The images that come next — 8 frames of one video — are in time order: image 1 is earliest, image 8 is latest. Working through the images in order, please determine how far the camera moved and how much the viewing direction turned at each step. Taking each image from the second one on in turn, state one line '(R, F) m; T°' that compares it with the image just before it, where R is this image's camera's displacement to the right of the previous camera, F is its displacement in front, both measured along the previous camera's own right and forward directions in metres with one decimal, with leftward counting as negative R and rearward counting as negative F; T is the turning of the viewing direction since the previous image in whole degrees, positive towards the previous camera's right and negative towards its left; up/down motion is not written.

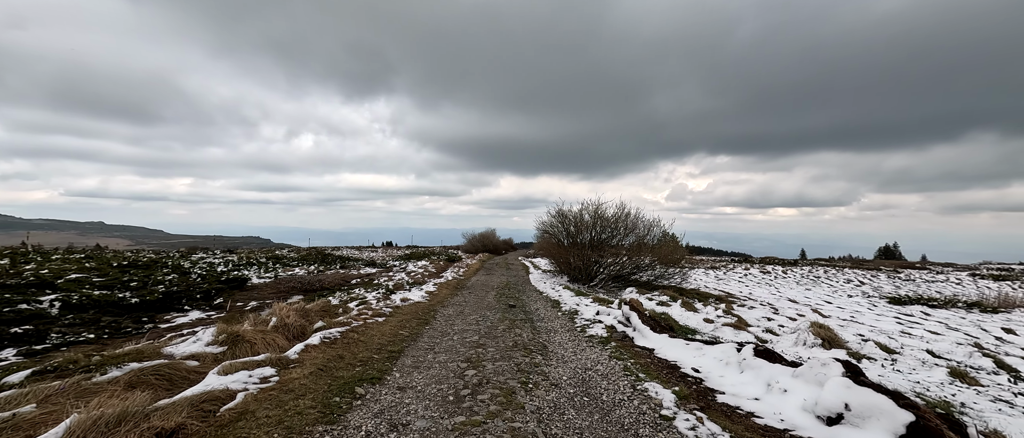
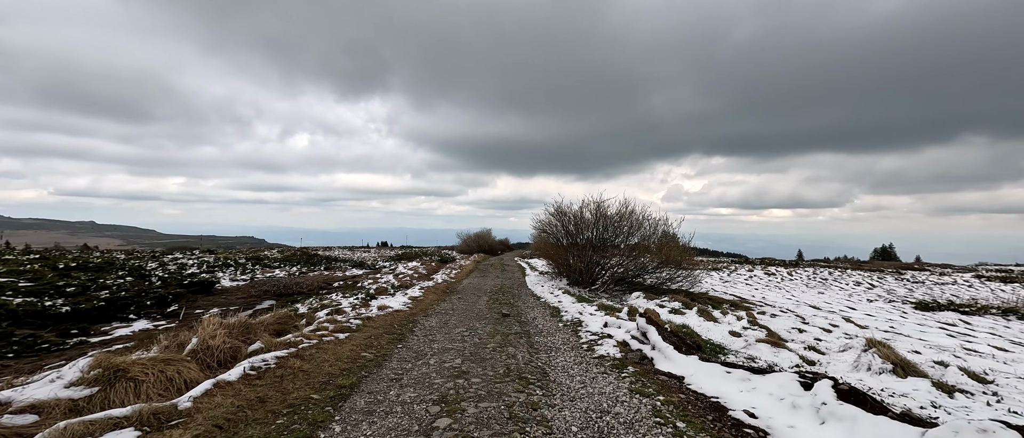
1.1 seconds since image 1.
(+0.1, +1.9) m; +1°
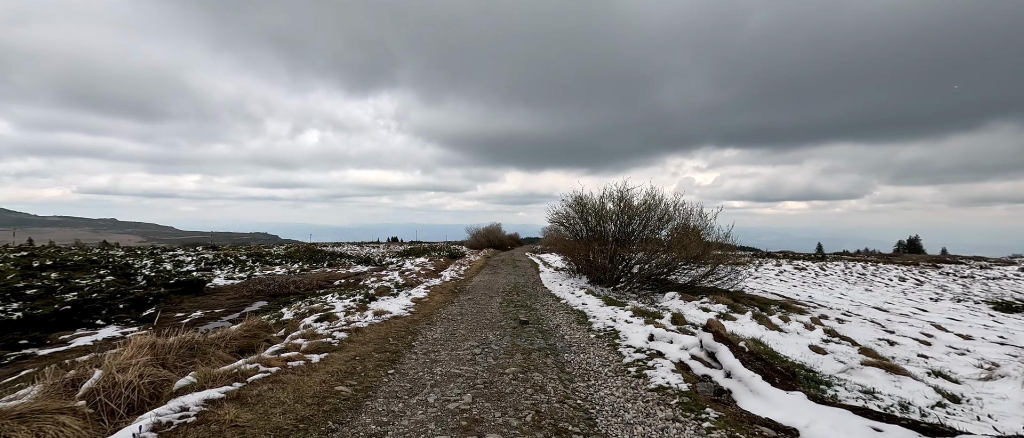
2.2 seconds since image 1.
(-0.2, +2.1) m; -1°
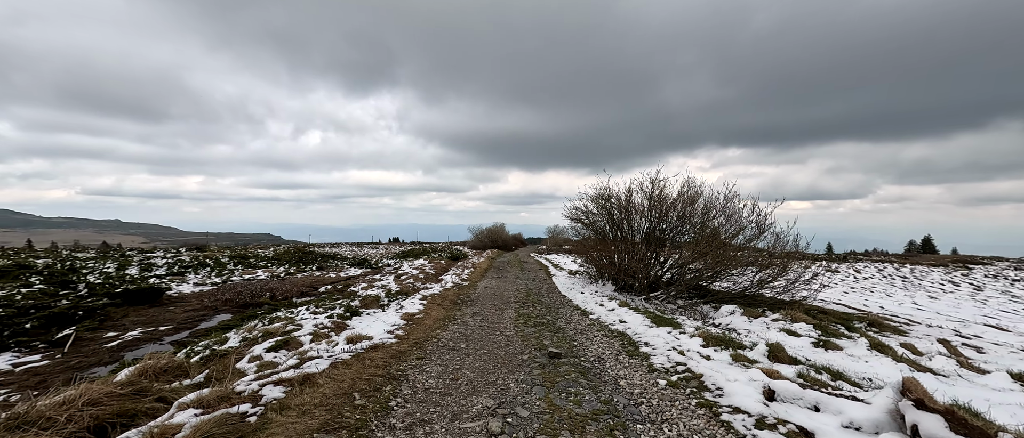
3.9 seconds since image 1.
(-0.4, +3.2) m; 0°
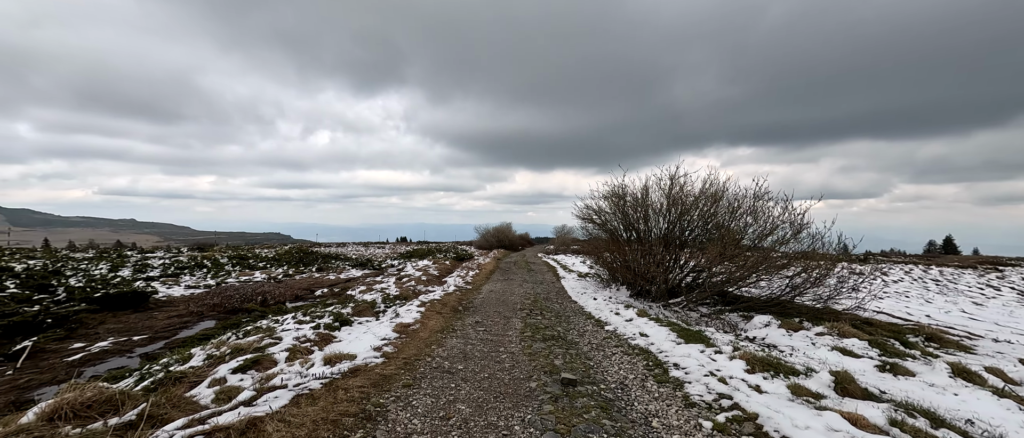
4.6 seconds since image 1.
(0.0, +1.3) m; -1°
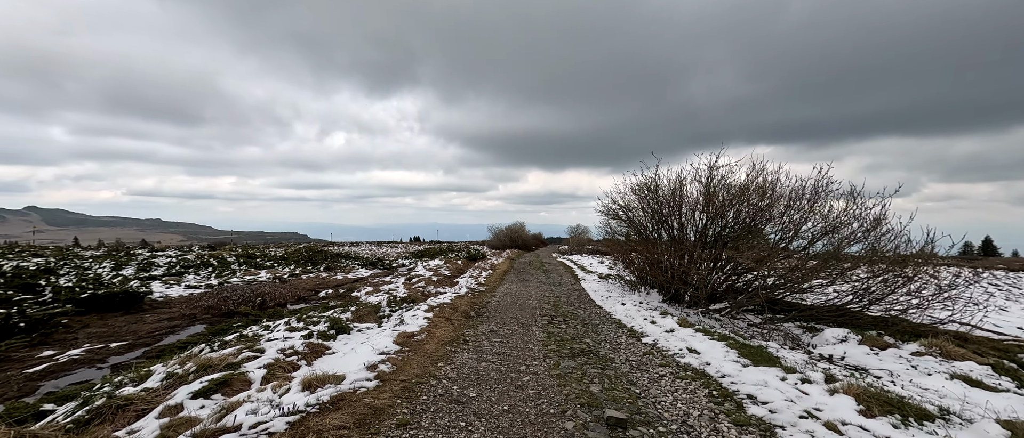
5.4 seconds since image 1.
(-0.2, +1.6) m; -2°
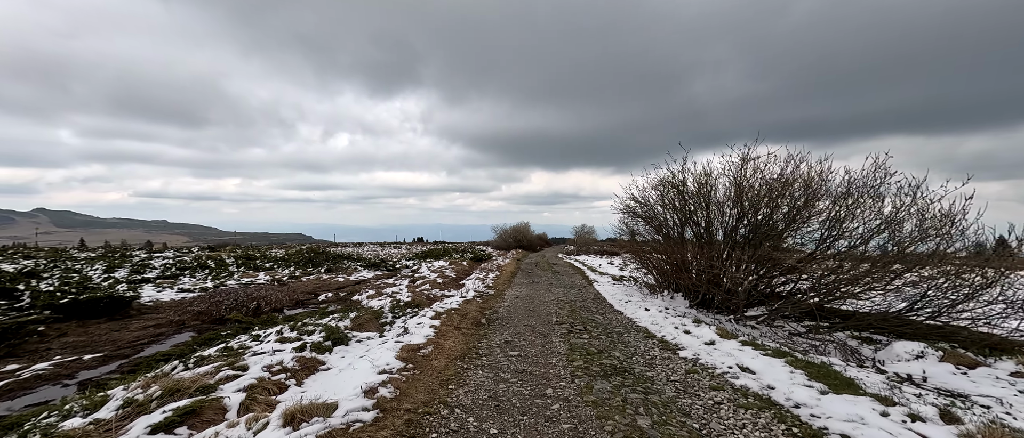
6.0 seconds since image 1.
(-0.3, +1.2) m; 0°
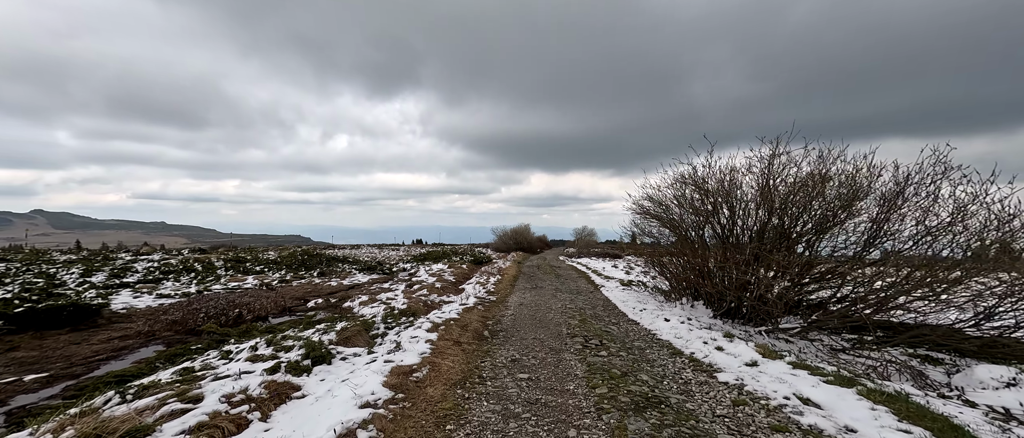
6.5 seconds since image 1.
(-0.2, +1.3) m; 0°
